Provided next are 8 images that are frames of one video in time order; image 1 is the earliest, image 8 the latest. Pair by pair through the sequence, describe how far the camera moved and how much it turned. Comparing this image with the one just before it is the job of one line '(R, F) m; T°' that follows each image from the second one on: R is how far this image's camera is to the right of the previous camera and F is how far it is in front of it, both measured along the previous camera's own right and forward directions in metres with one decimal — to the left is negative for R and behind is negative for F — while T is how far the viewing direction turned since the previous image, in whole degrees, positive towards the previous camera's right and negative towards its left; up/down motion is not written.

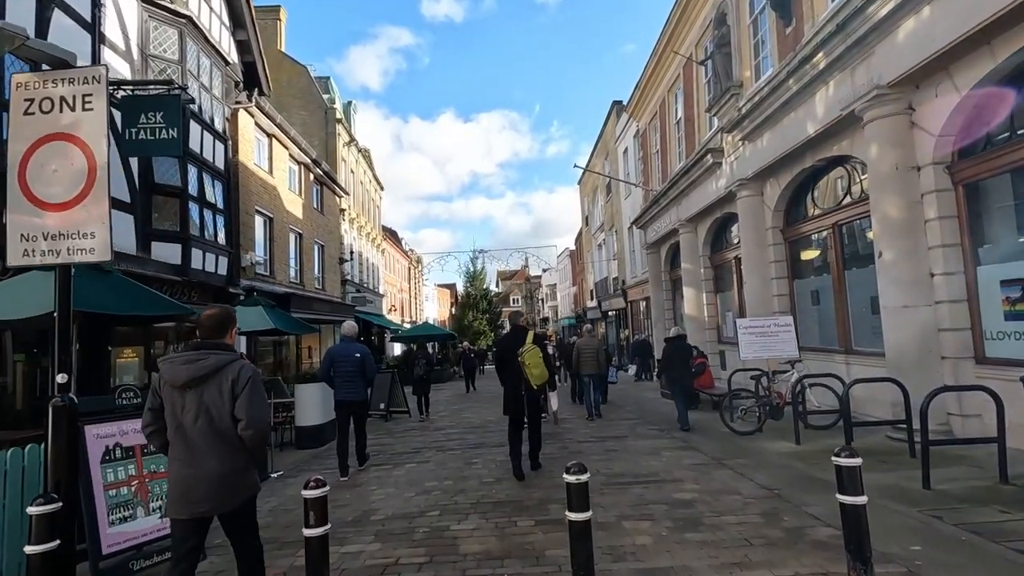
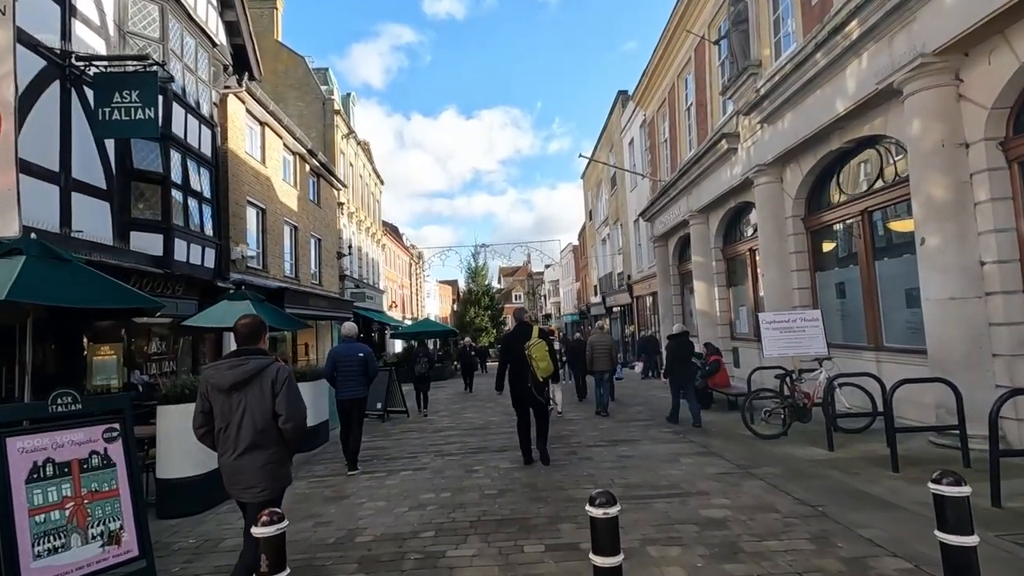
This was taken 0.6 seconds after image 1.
(0.0, +0.7) m; 0°
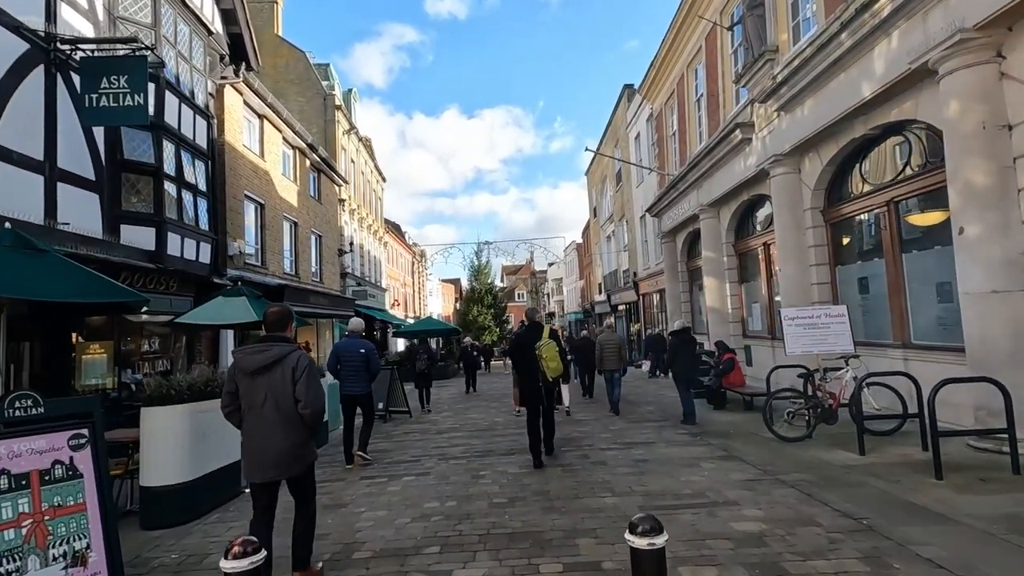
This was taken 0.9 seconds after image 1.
(-0.1, +0.4) m; 0°
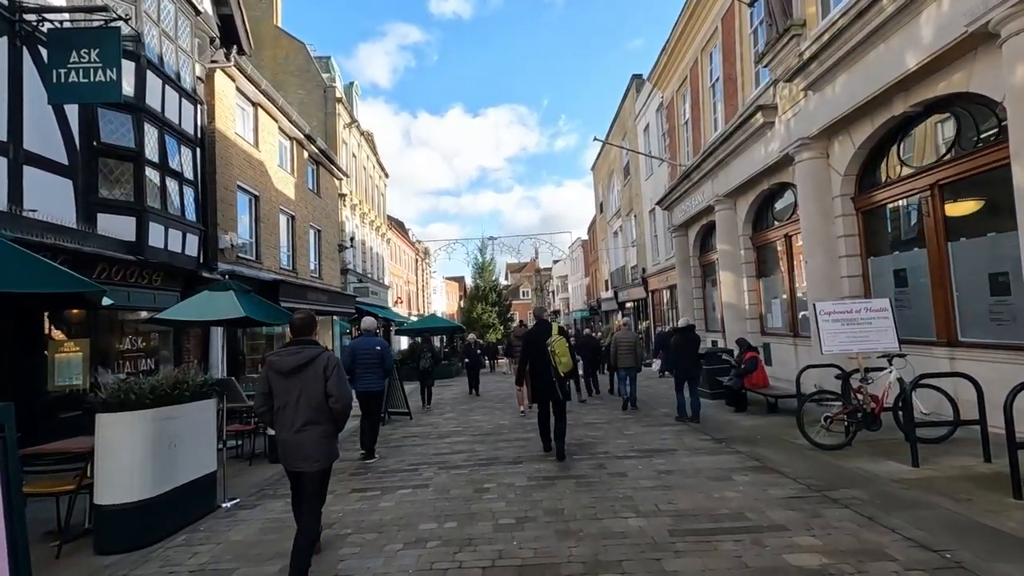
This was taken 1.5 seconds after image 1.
(0.0, +0.7) m; 0°
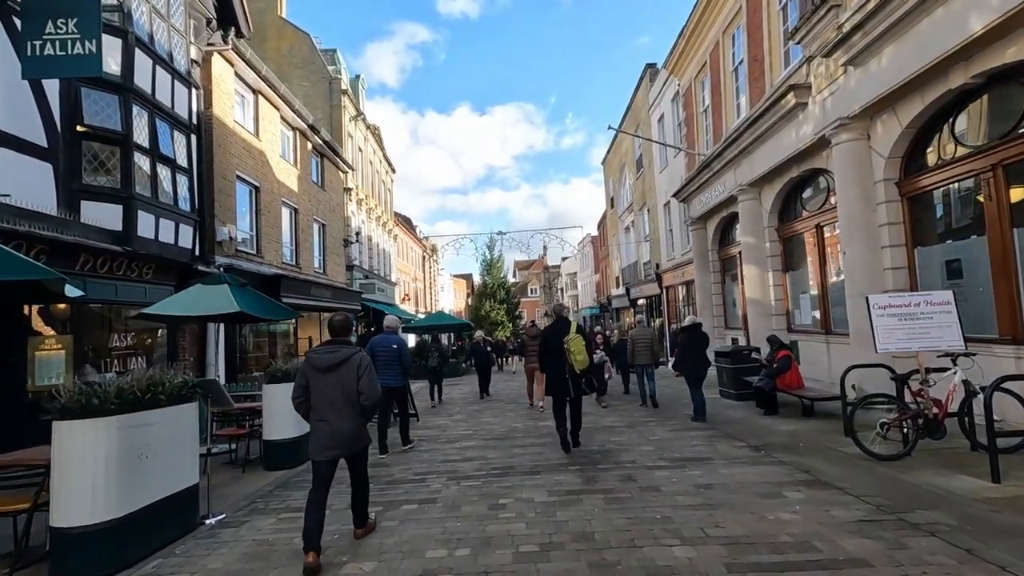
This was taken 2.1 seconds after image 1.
(-0.1, +0.7) m; -1°
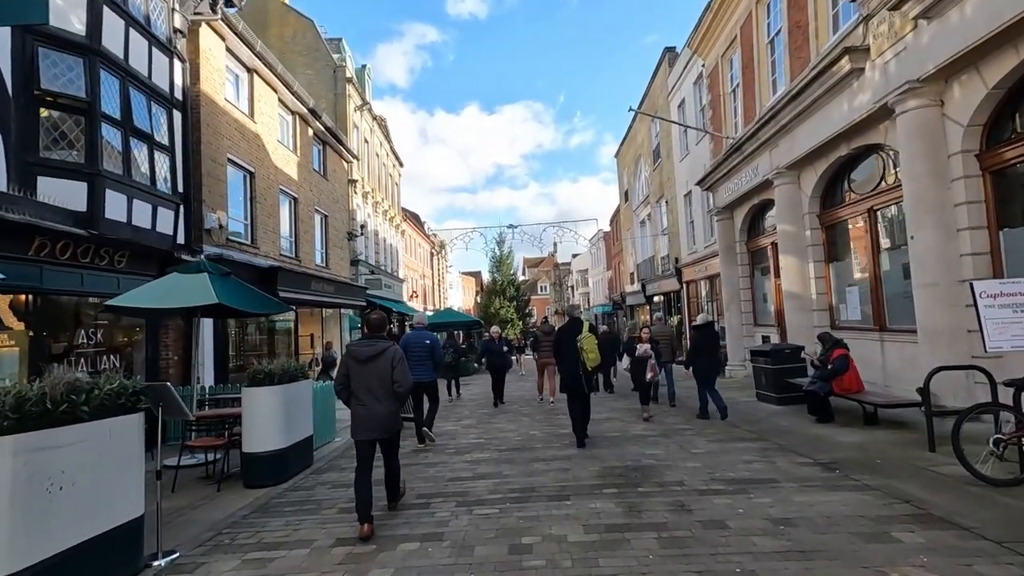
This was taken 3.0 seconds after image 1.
(-0.1, +1.1) m; -1°
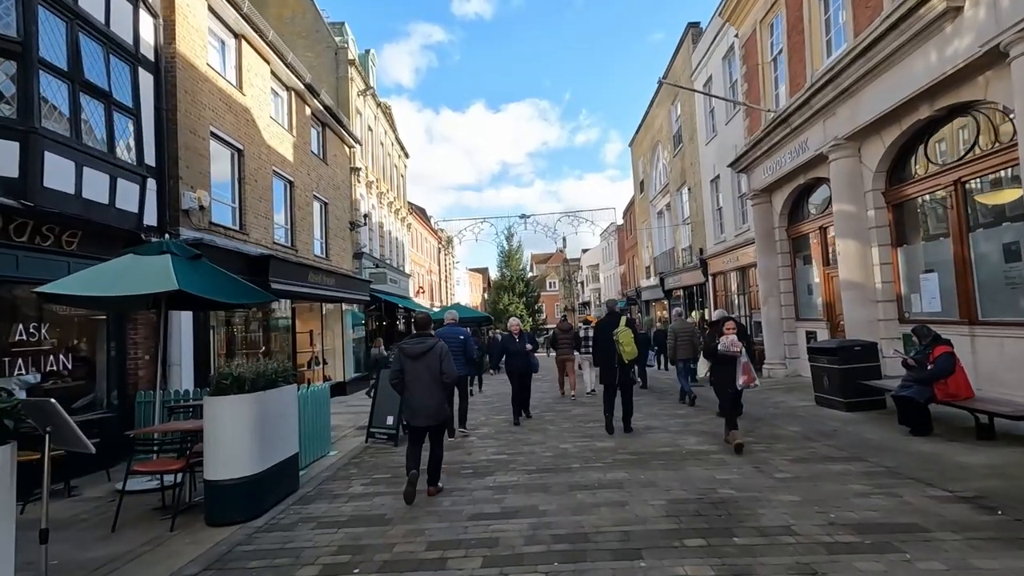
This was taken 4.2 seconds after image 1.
(-0.3, +1.4) m; -1°
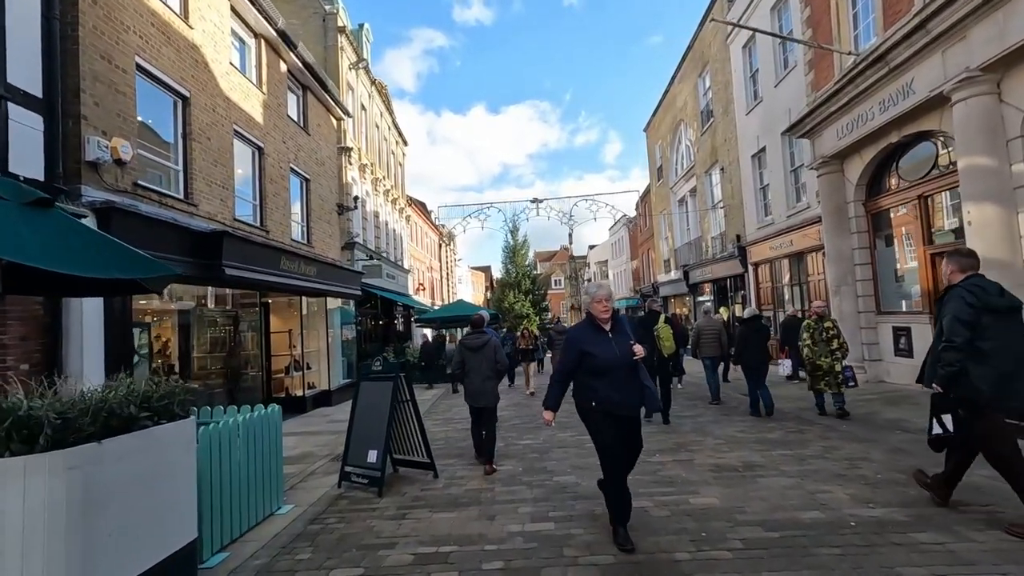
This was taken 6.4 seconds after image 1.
(-0.4, +2.6) m; 0°
